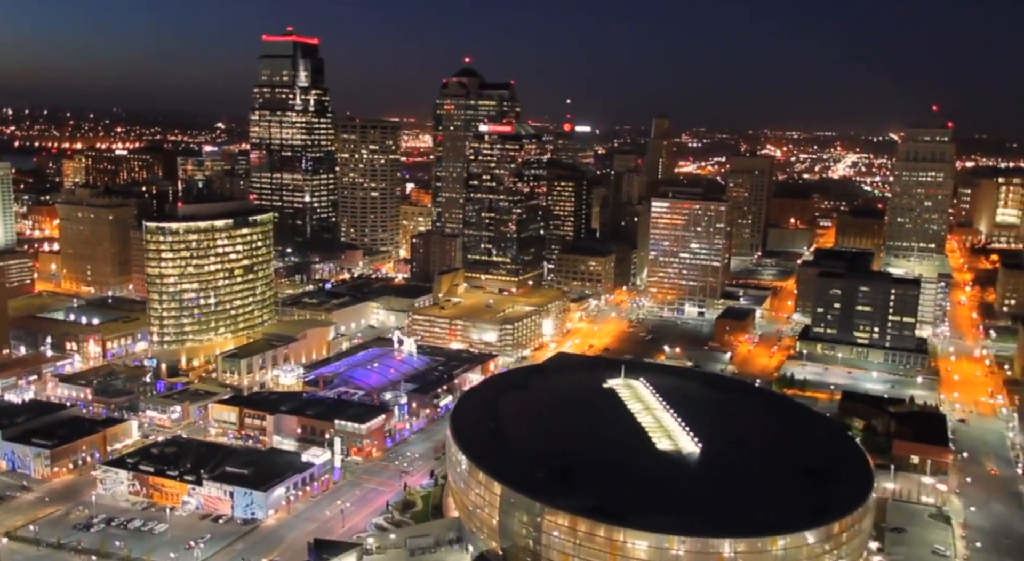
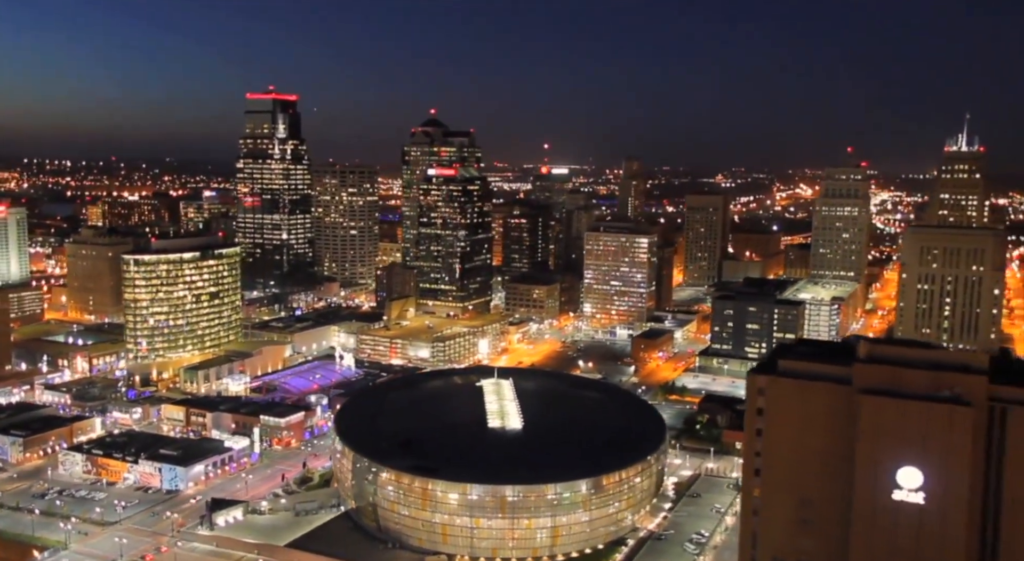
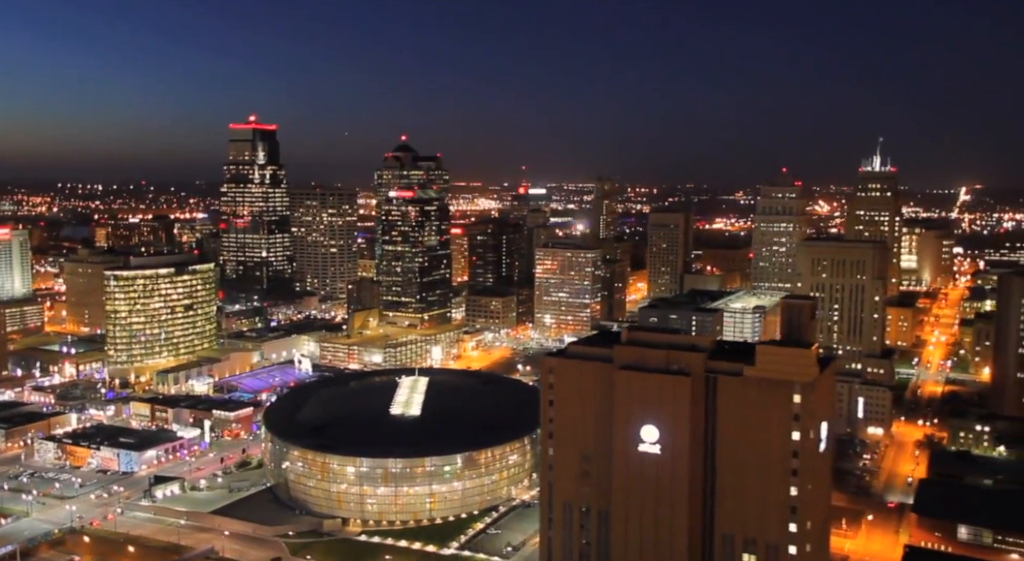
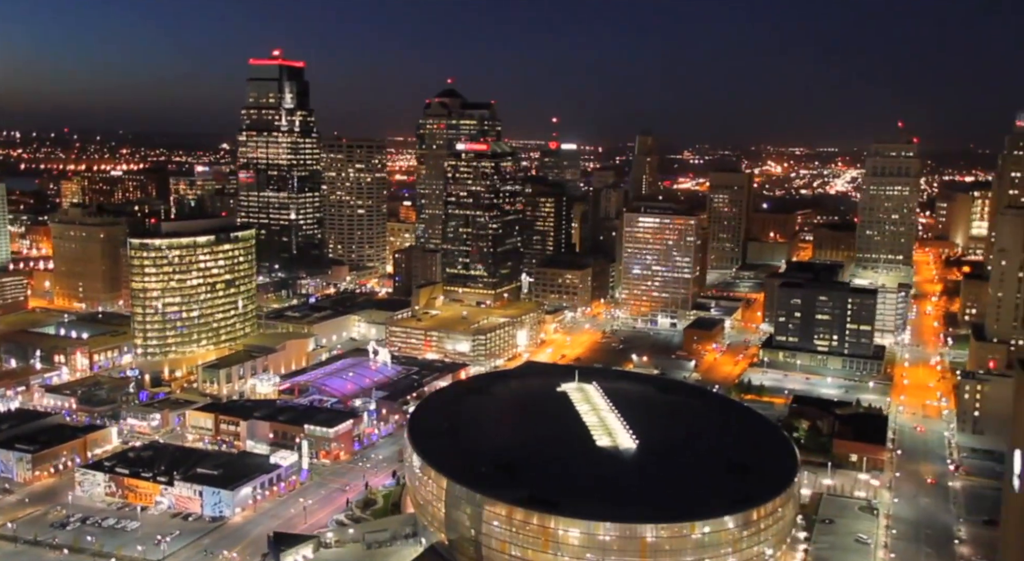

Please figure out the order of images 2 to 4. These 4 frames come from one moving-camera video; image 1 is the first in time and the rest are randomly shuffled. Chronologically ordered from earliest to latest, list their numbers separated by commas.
4, 2, 3
